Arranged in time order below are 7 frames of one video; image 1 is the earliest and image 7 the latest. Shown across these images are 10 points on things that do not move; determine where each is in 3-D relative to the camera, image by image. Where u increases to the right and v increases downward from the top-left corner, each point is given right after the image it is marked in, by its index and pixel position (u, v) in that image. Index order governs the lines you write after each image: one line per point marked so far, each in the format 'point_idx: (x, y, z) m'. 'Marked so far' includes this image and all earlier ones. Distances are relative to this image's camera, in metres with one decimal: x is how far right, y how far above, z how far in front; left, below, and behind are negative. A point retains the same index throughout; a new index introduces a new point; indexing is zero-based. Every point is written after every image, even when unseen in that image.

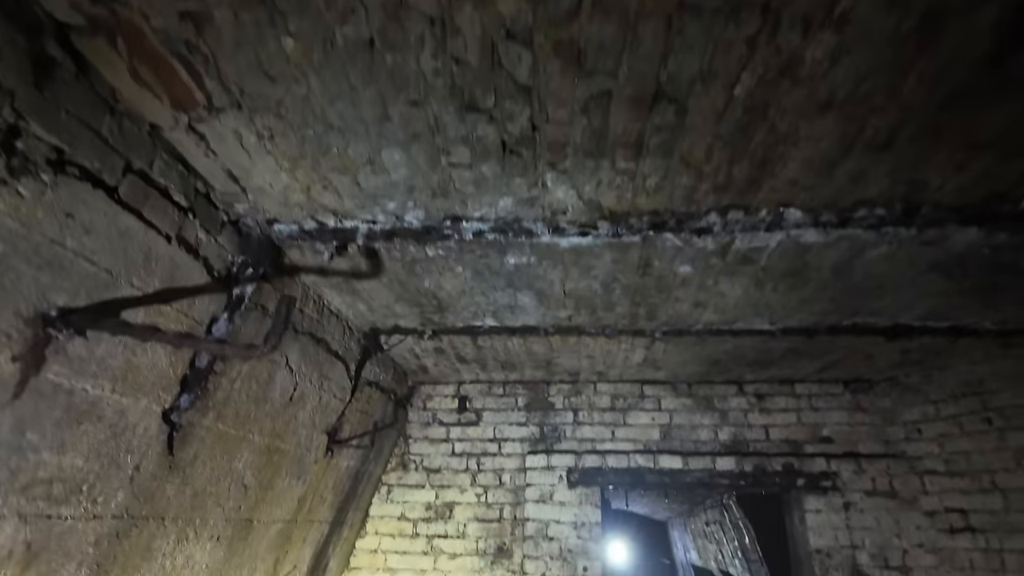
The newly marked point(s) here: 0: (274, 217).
0: (-1.0, +0.3, +2.5) m
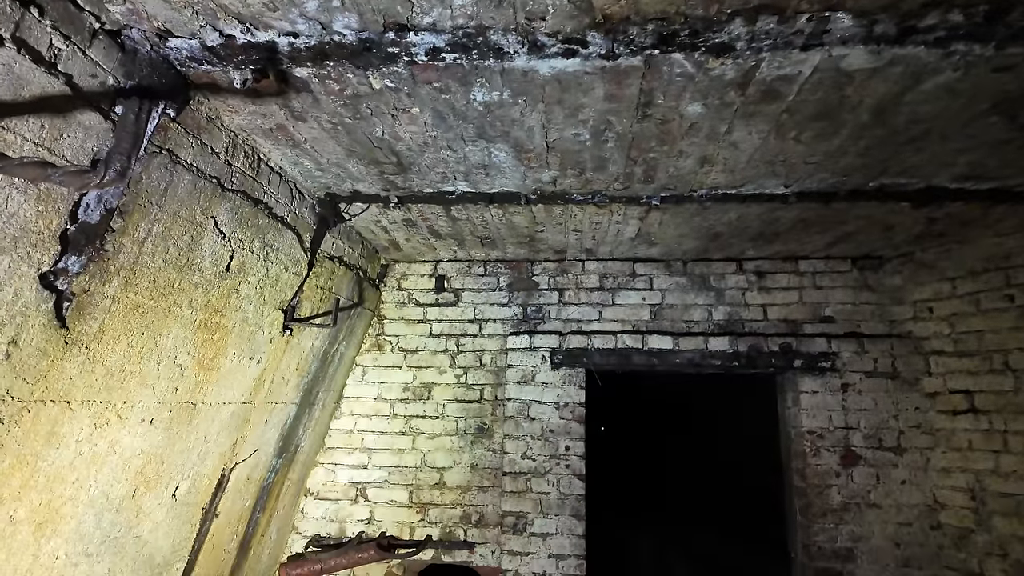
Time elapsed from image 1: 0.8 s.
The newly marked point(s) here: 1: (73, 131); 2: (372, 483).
0: (-1.1, +0.8, +1.9) m
1: (-1.3, +0.5, +1.9) m
2: (-1.0, -1.3, +4.1) m
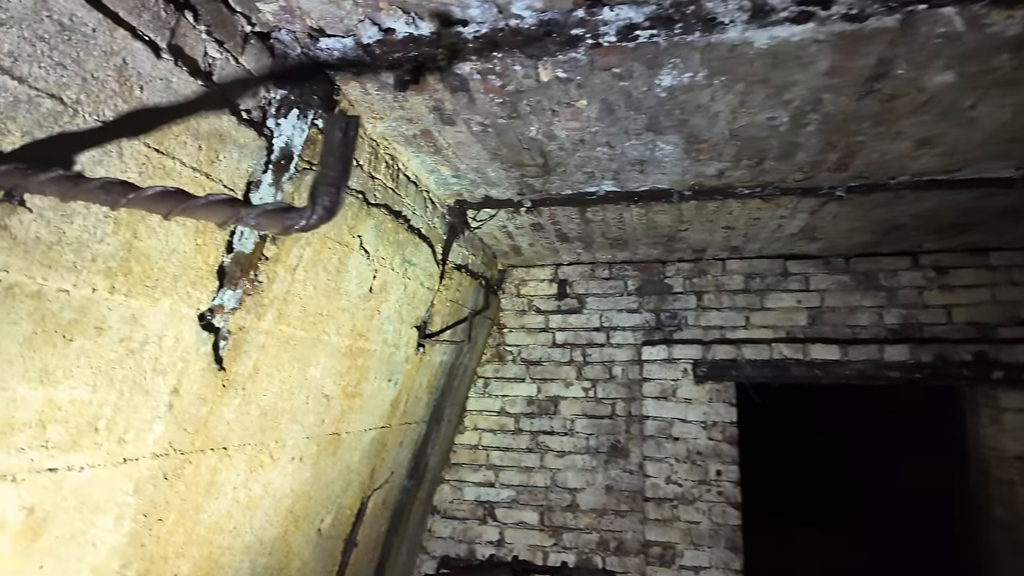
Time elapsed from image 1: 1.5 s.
0: (-0.5, +0.7, +1.7) m
1: (-0.7, +0.4, +1.6) m
2: (-0.1, -1.3, +3.9) m
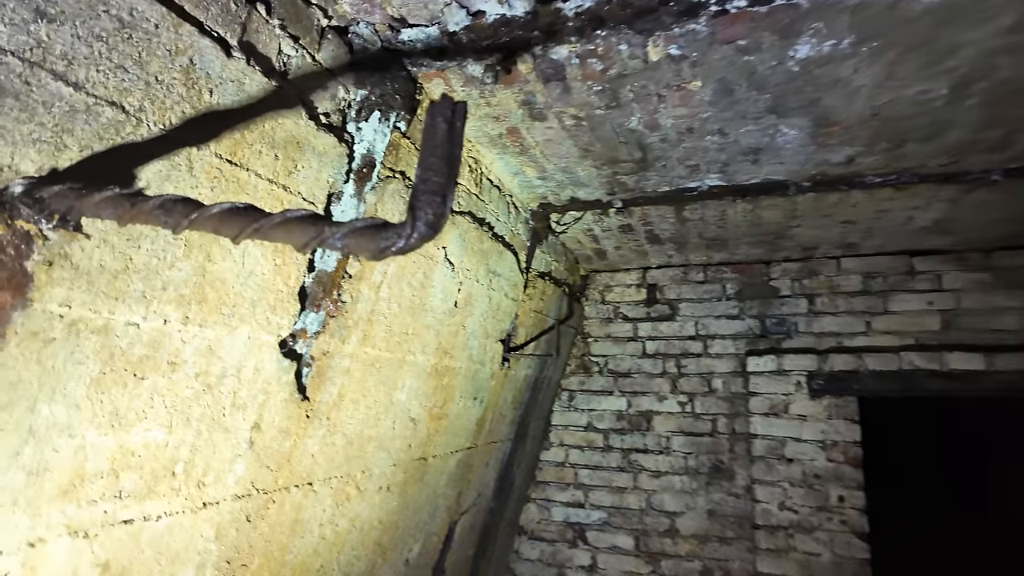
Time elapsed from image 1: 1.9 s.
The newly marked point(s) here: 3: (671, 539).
0: (-0.3, +0.7, +1.5) m
1: (-0.5, +0.3, +1.5) m
2: (+0.5, -1.4, +3.6) m
3: (+0.9, -1.4, +3.4) m
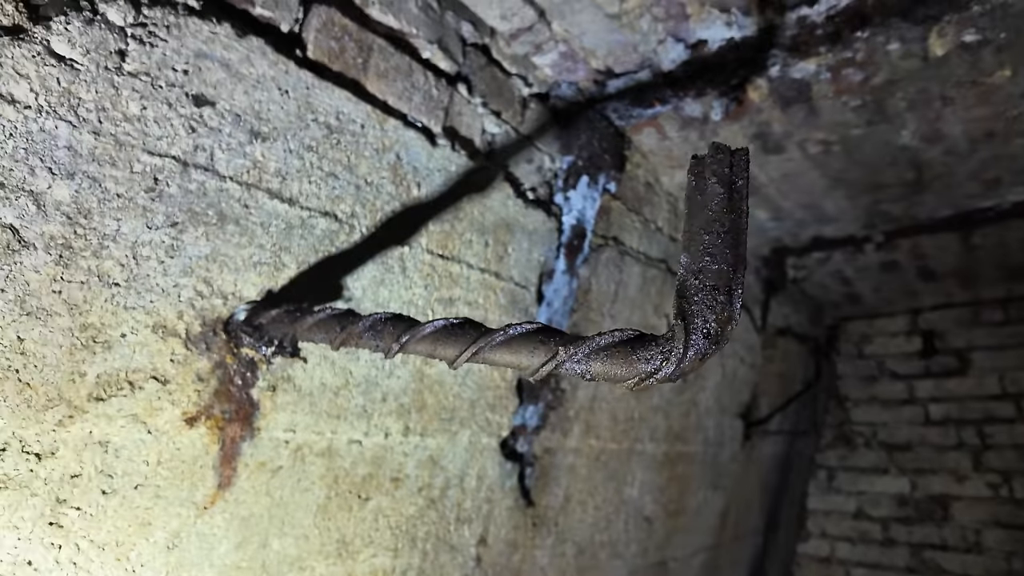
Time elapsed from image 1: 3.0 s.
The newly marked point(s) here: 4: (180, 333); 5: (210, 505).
0: (+0.2, +0.5, +1.3) m
1: (0.0, +0.1, +1.3) m
2: (+1.7, -1.6, +2.9) m
3: (+2.0, -1.6, +2.6) m
4: (-0.4, -0.1, +0.8) m
5: (-0.4, -0.3, +0.9) m
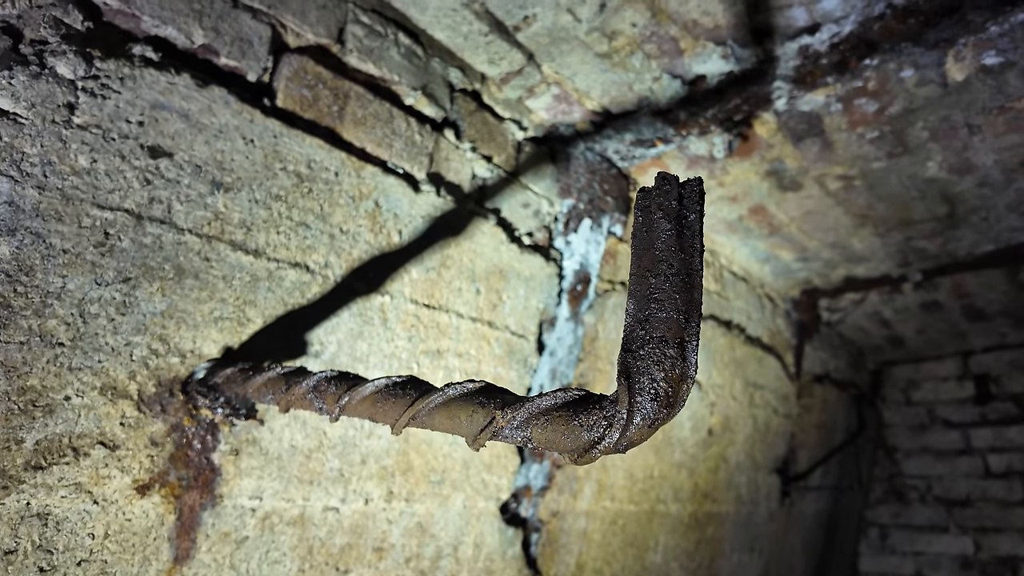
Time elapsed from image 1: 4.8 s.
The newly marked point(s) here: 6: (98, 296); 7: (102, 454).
0: (+0.2, +0.4, +1.3) m
1: (0.0, 0.0, +1.3) m
2: (+1.8, -1.8, +2.6) m
3: (+2.1, -1.7, +2.3) m
4: (-0.5, -0.1, +0.8) m
5: (-0.5, -0.4, +0.8) m
6: (-0.5, 0.0, +0.8) m
7: (-0.5, -0.2, +0.8) m
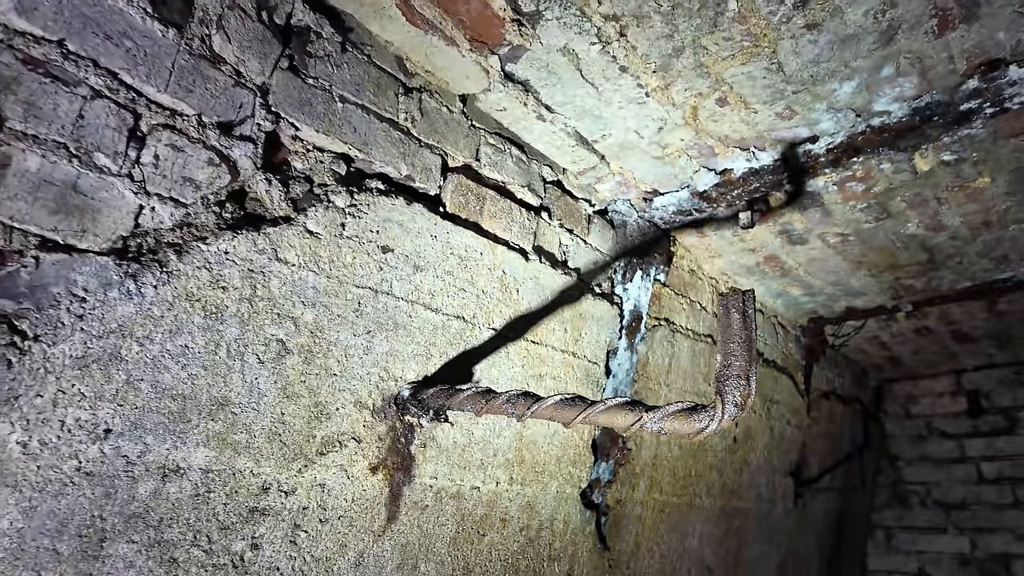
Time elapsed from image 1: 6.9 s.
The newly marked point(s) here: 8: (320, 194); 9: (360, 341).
0: (+0.4, +0.3, +1.7) m
1: (+0.2, -0.1, +1.7) m
2: (+2.0, -1.9, +3.0) m
3: (+2.4, -1.8, +2.7) m
4: (-0.3, -0.2, +1.2) m
5: (-0.3, -0.5, +1.2) m
6: (-0.3, -0.1, +1.2) m
7: (-0.3, -0.3, +1.2) m
8: (-0.4, +0.2, +1.1) m
9: (-0.3, -0.1, +1.2) m
